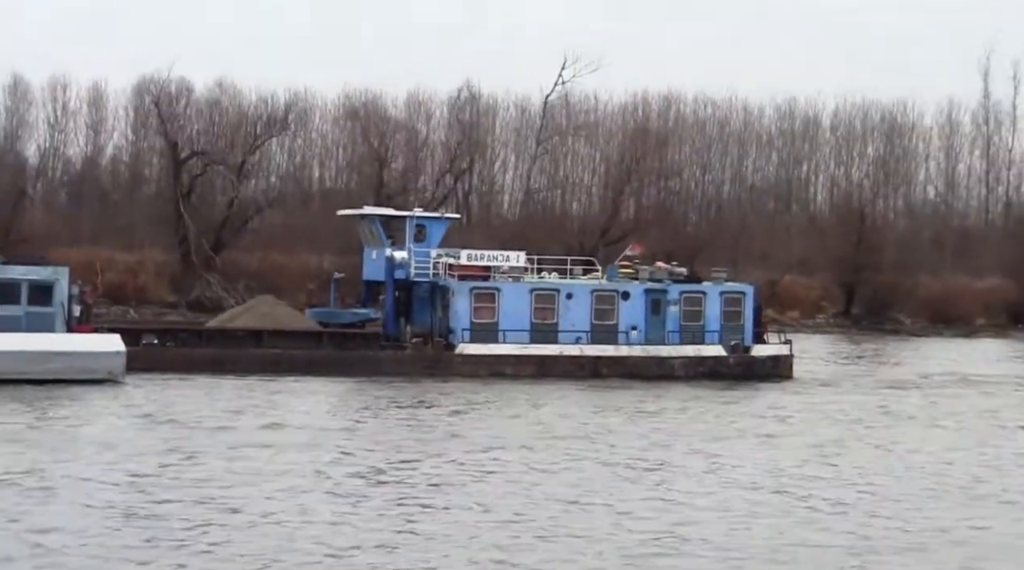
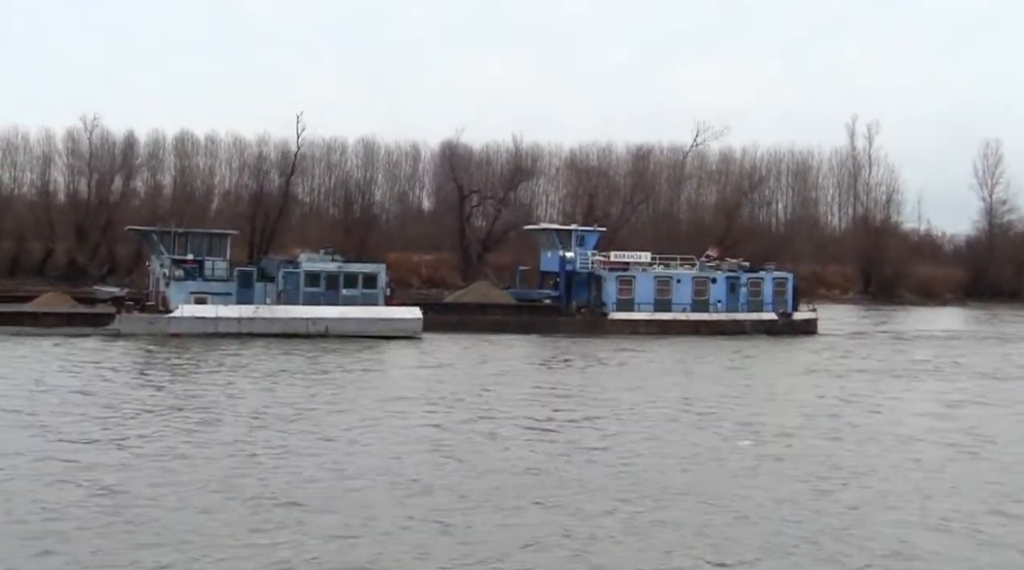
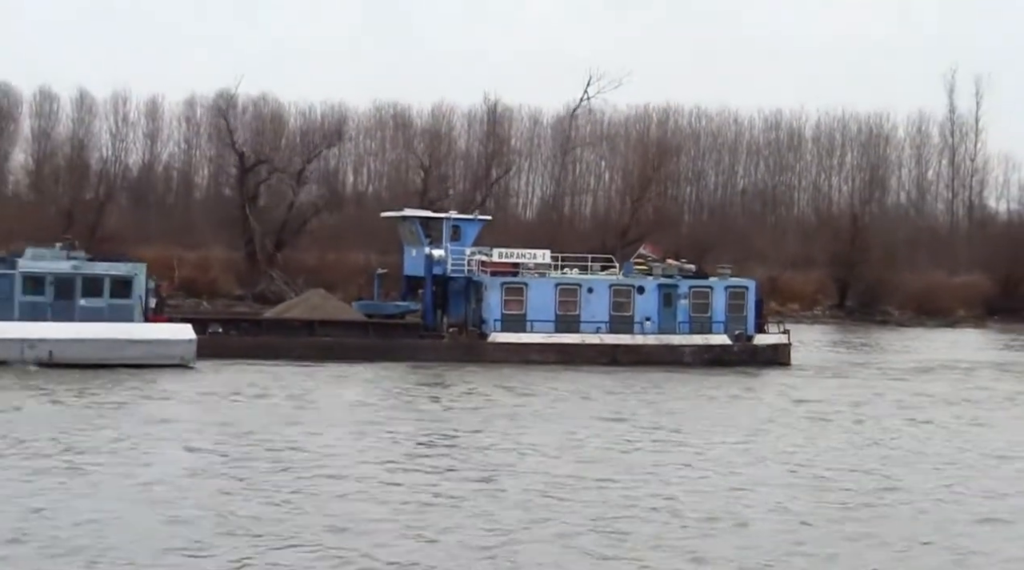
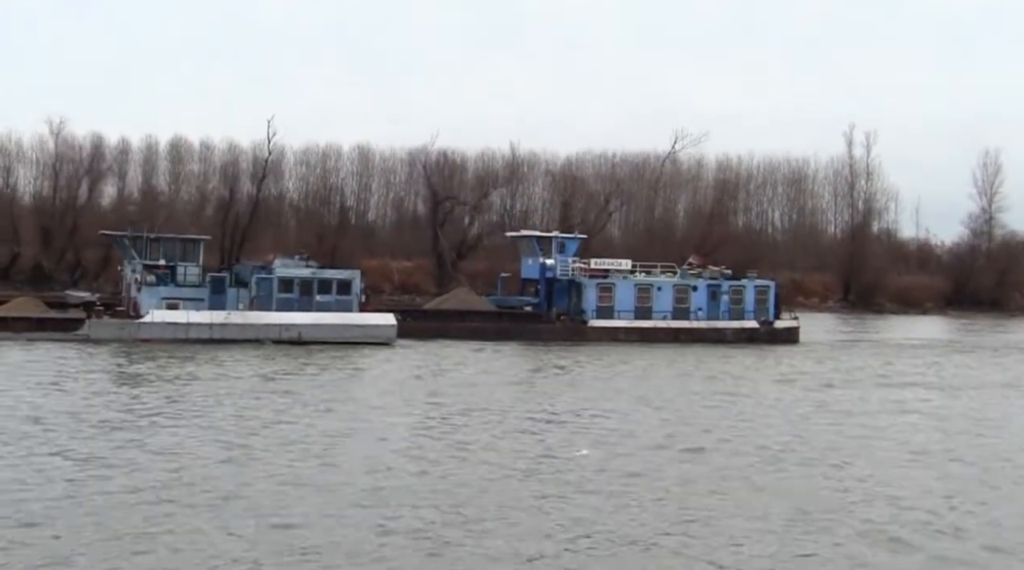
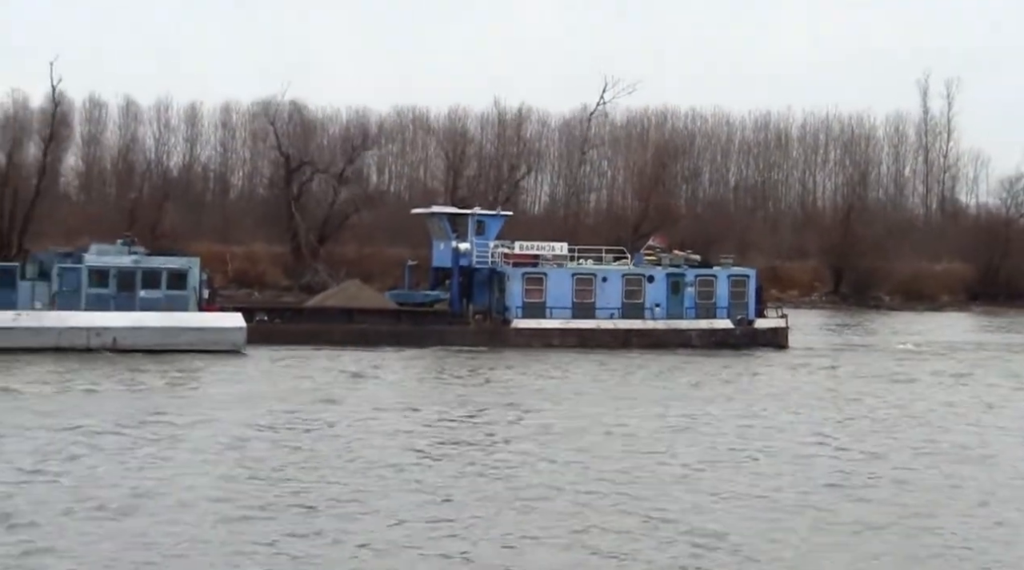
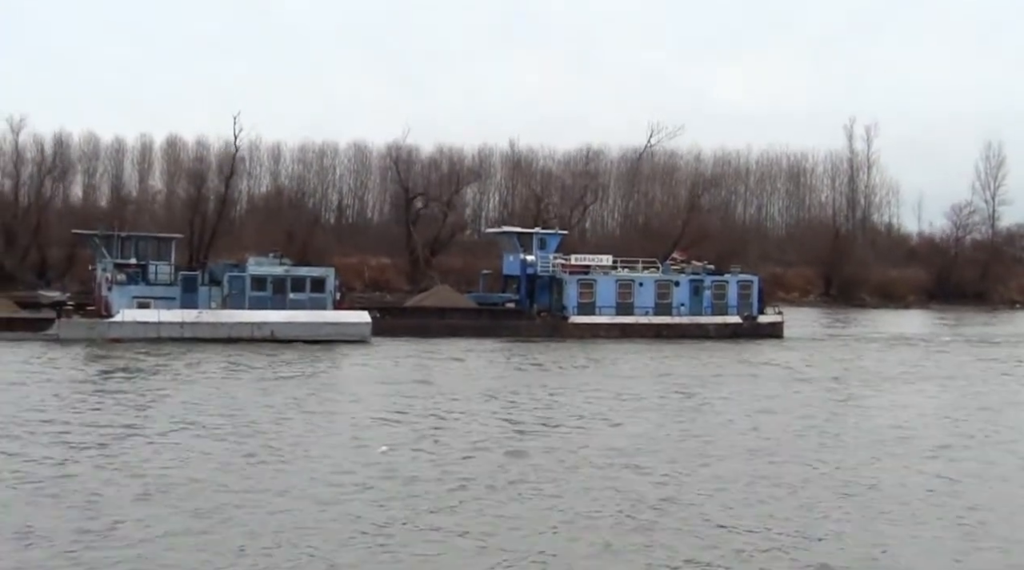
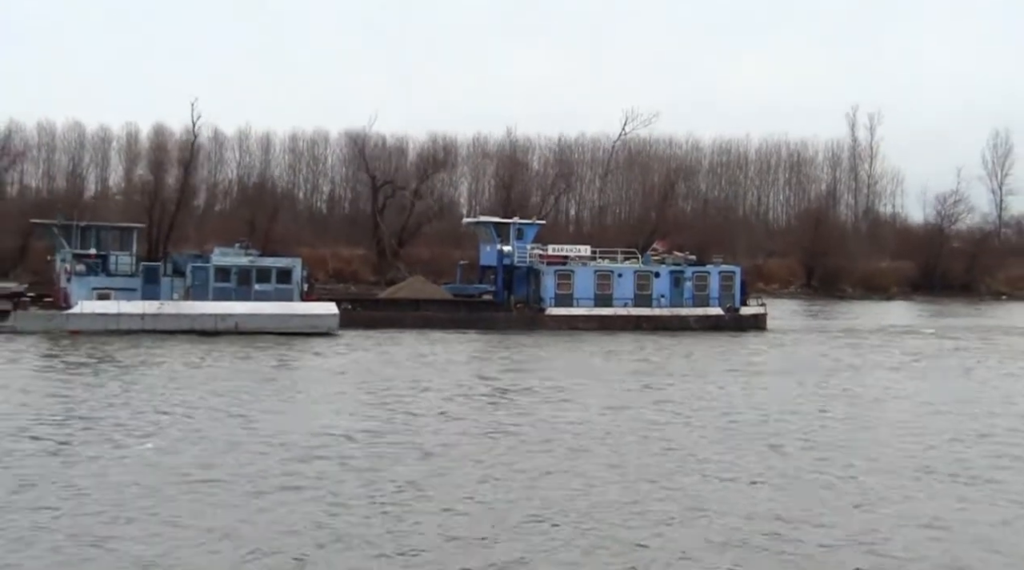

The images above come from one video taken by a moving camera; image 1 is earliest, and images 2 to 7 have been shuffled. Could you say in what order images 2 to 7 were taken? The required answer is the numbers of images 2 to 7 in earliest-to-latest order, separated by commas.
3, 5, 7, 6, 4, 2
